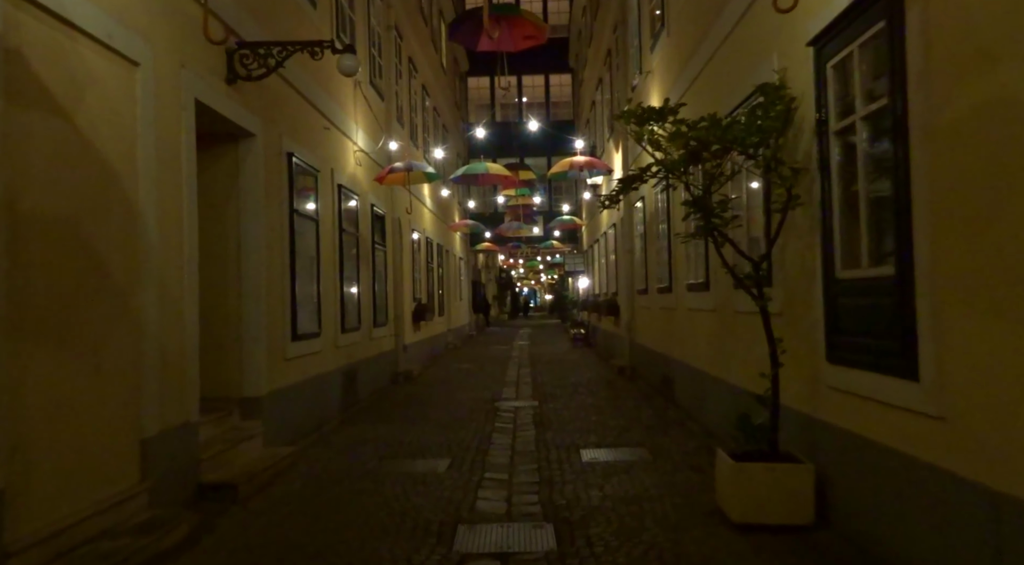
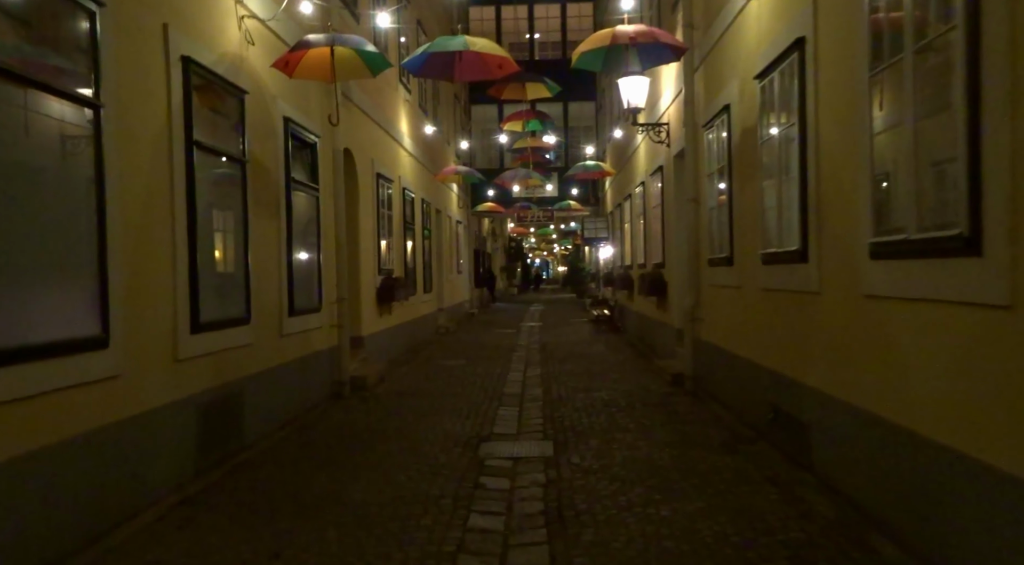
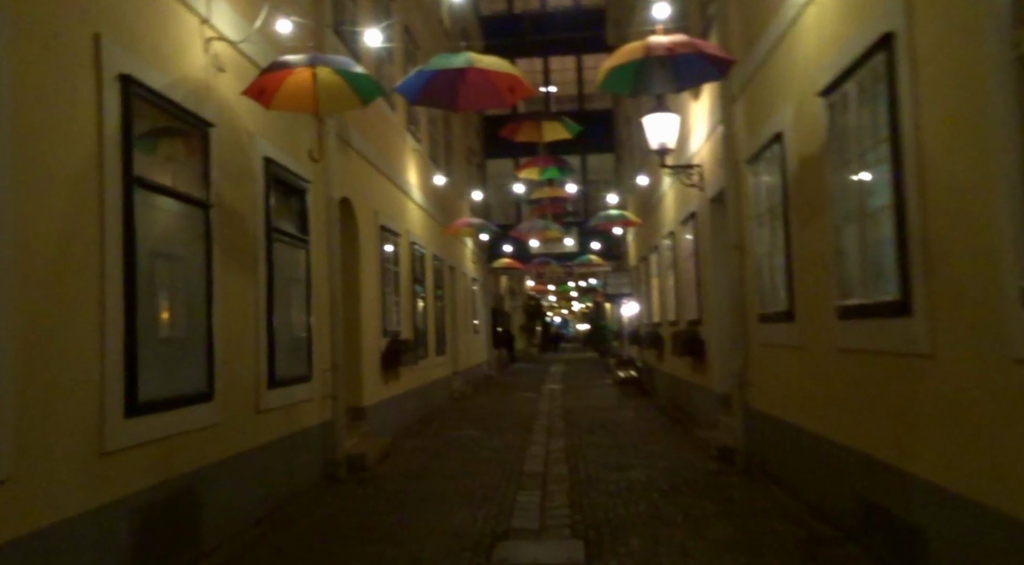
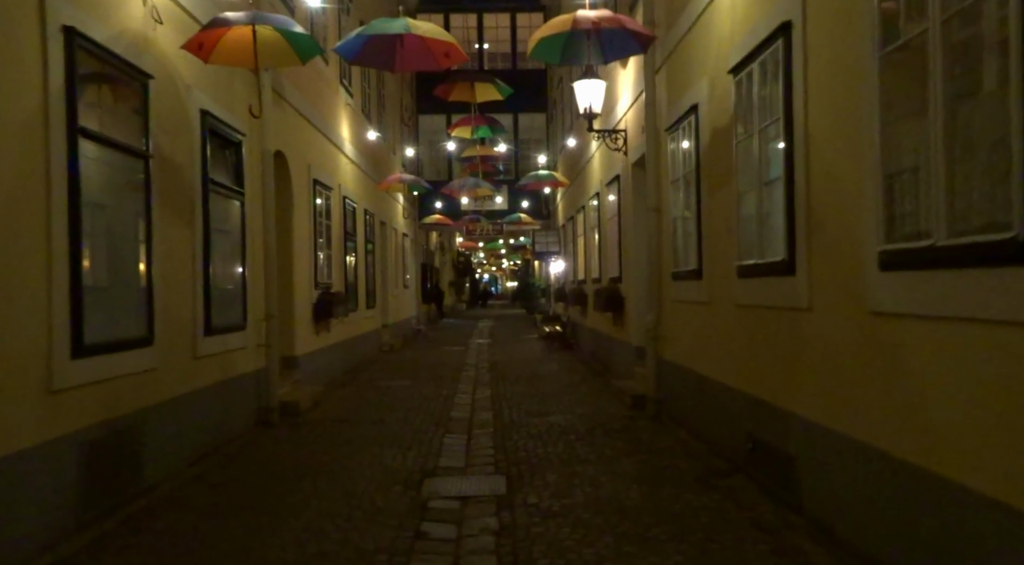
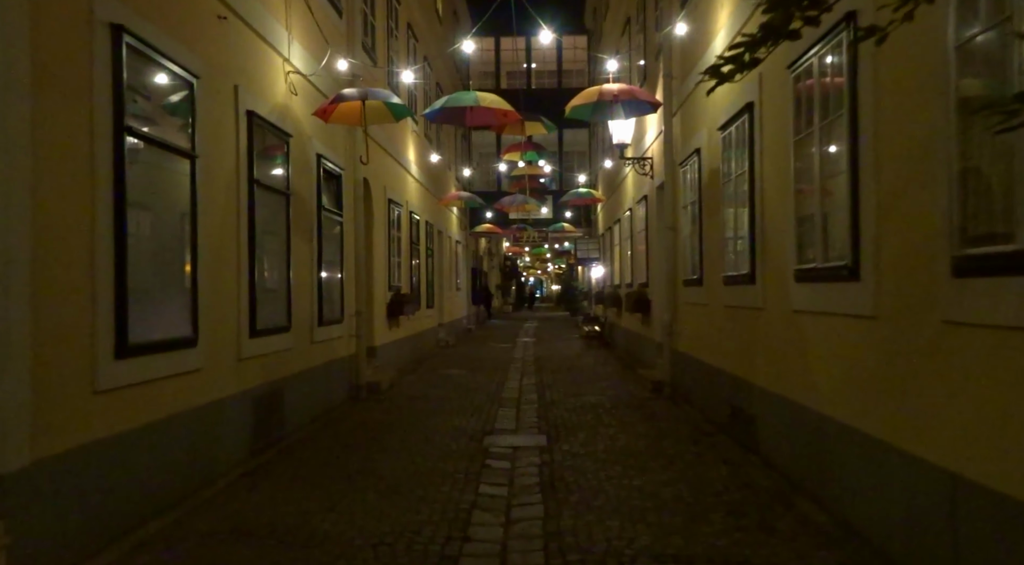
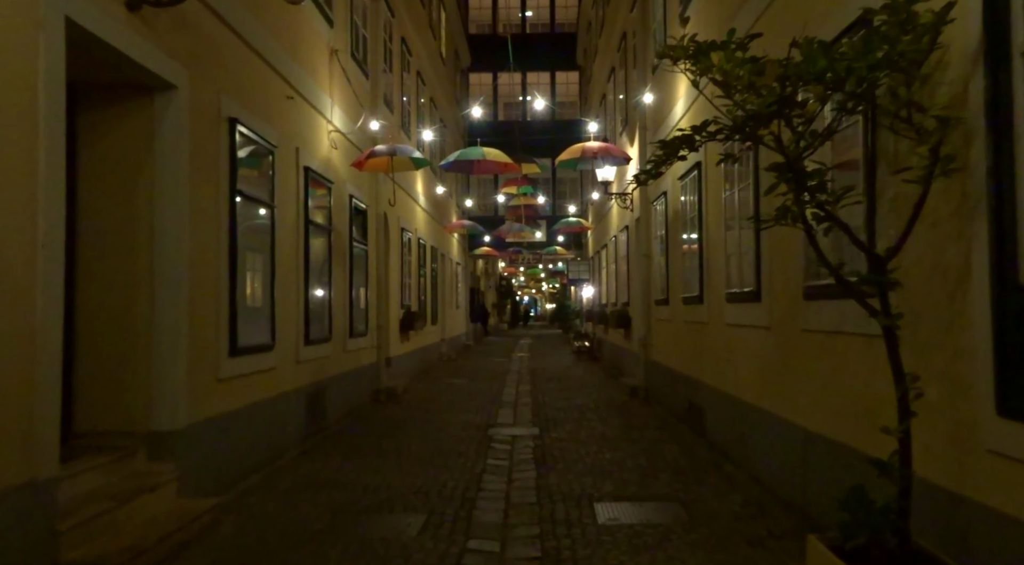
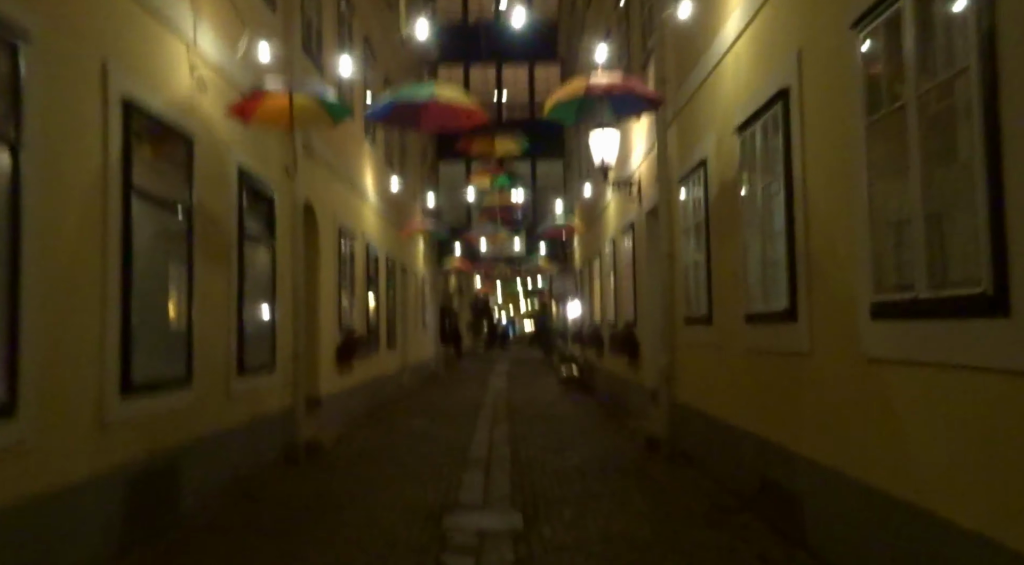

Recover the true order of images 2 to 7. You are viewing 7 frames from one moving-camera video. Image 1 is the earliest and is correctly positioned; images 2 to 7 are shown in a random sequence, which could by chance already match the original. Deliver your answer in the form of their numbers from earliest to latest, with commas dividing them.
6, 5, 2, 7, 4, 3
